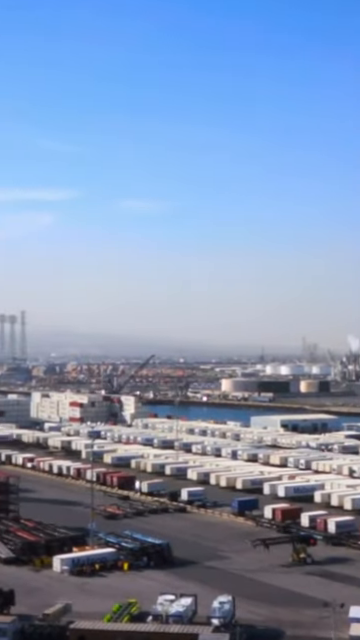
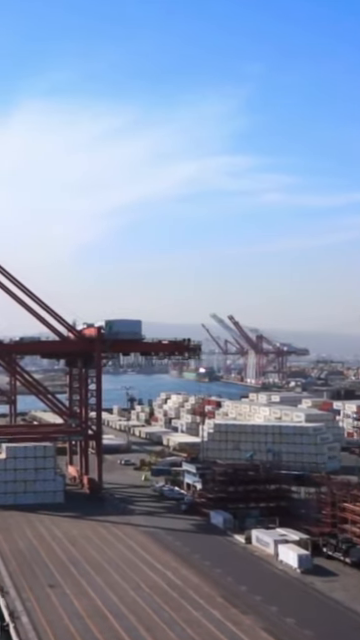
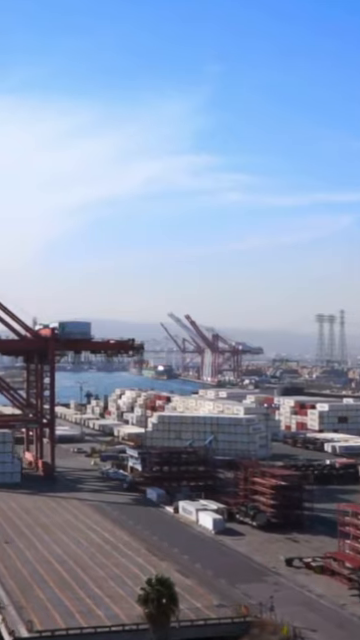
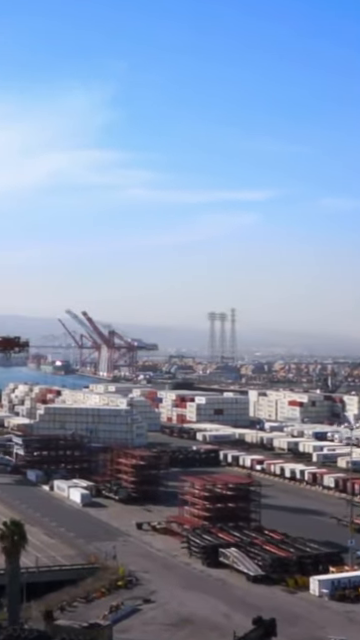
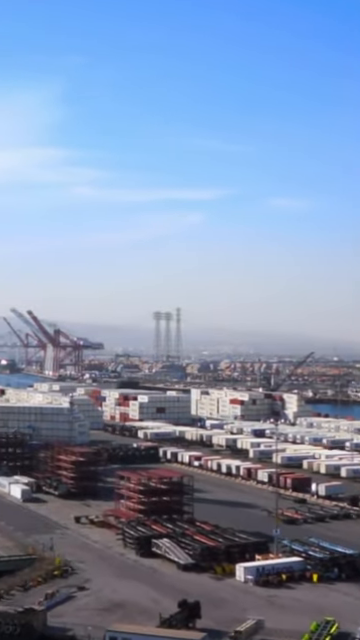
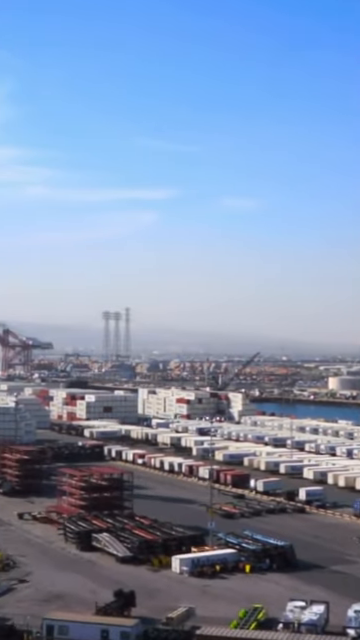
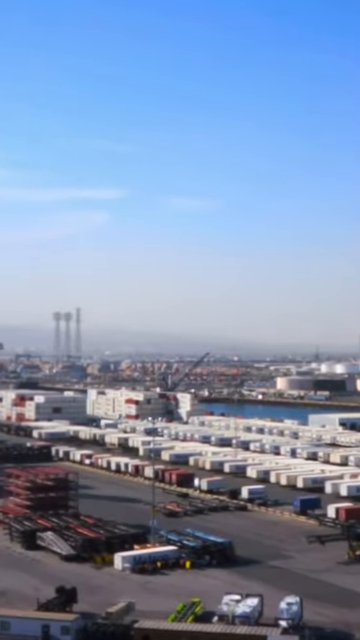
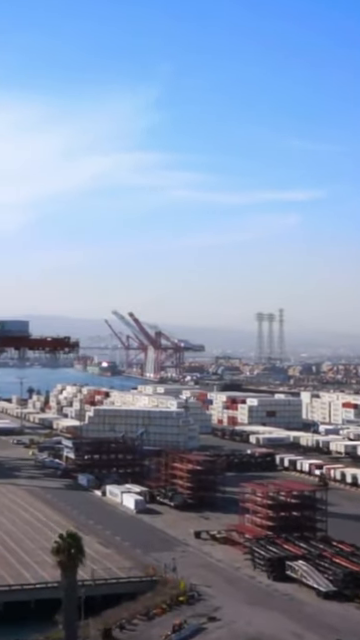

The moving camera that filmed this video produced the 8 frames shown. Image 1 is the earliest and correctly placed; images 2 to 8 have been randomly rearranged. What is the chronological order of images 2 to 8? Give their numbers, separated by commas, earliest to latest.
7, 6, 5, 4, 8, 3, 2
